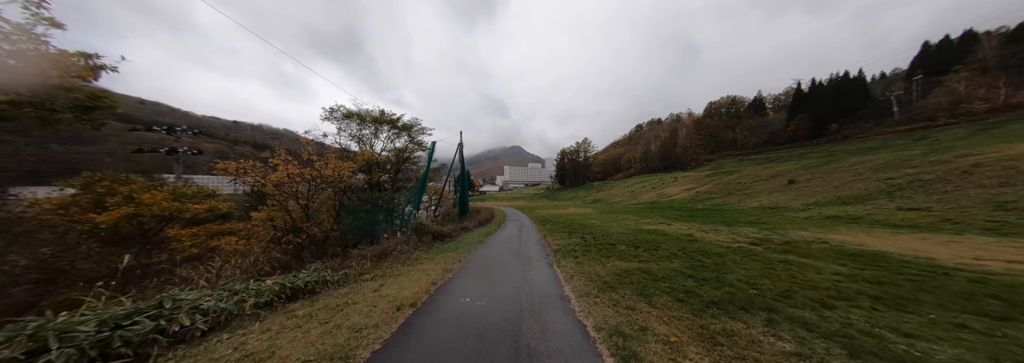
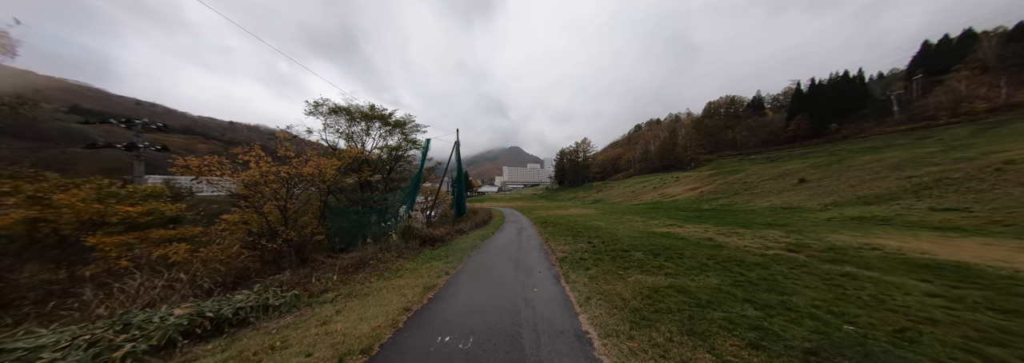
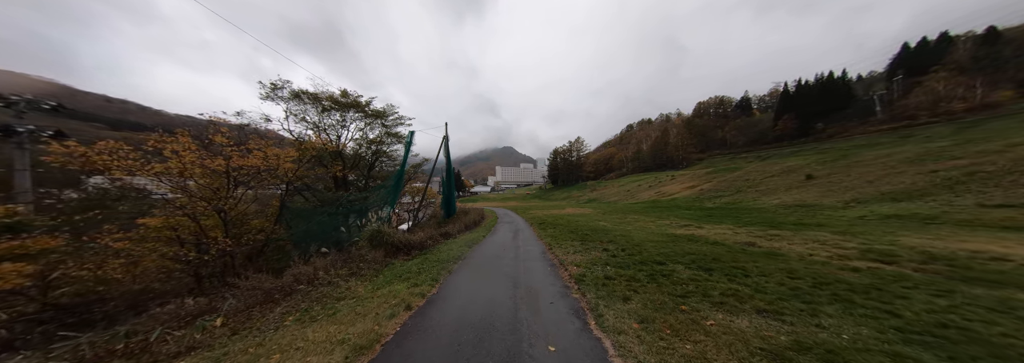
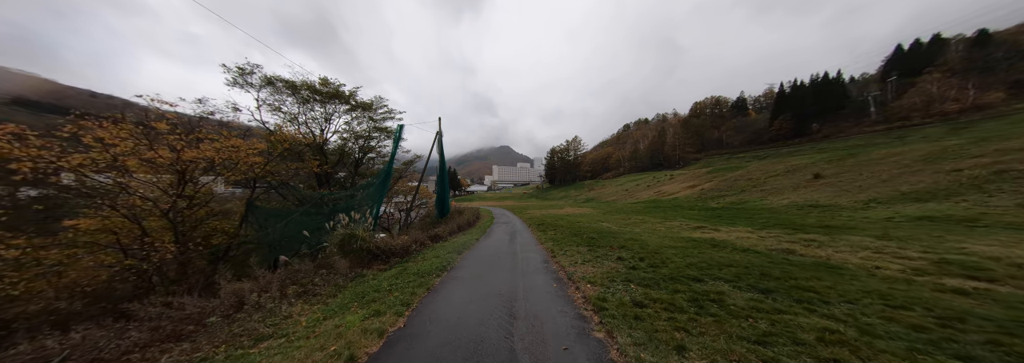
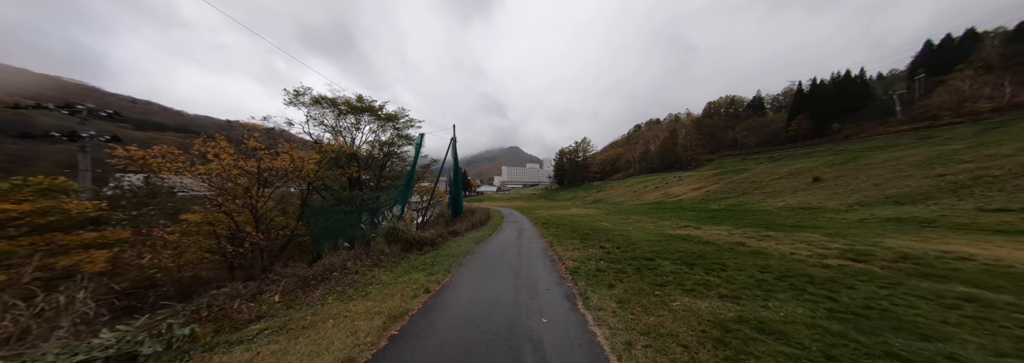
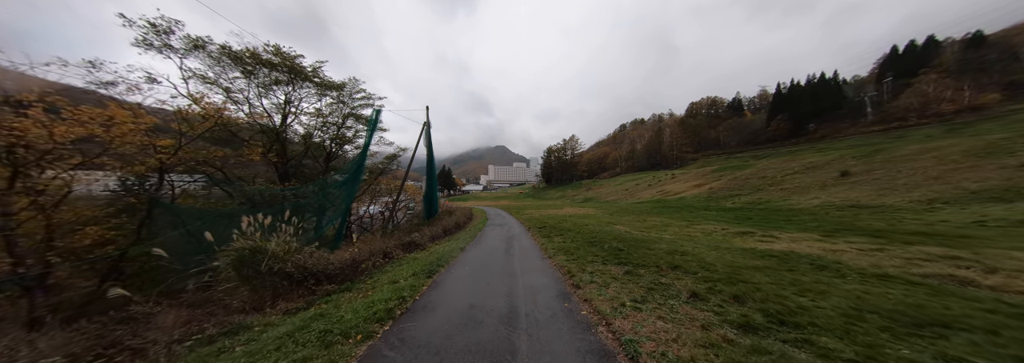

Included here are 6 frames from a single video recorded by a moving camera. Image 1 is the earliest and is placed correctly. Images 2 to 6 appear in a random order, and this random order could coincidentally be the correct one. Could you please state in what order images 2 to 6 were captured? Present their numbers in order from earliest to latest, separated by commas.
2, 5, 3, 4, 6
